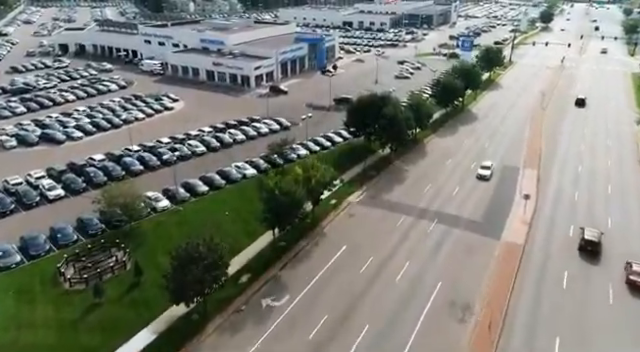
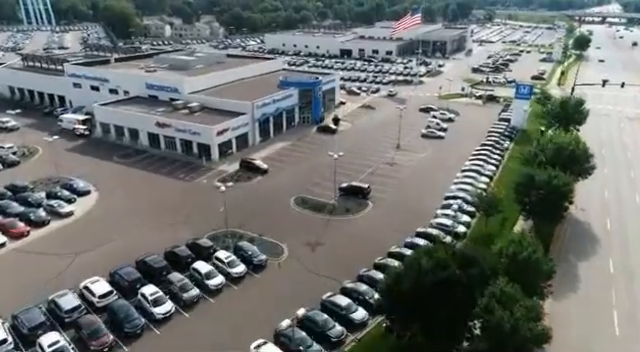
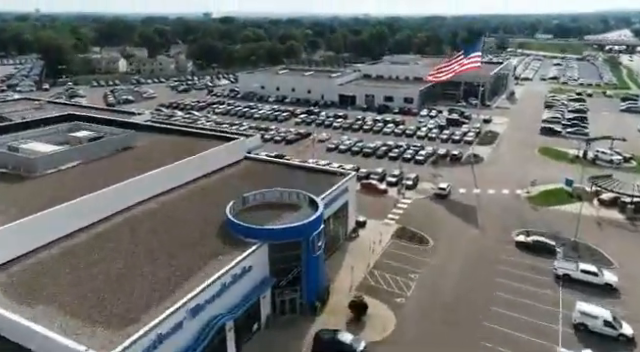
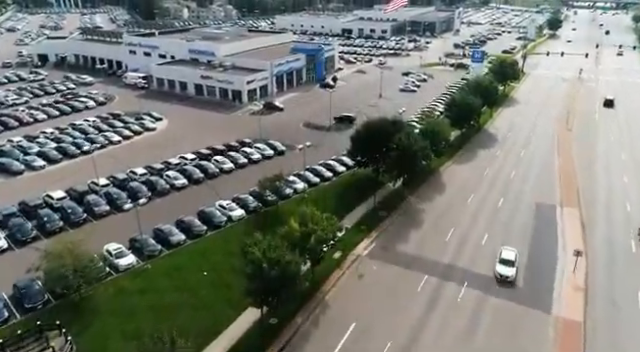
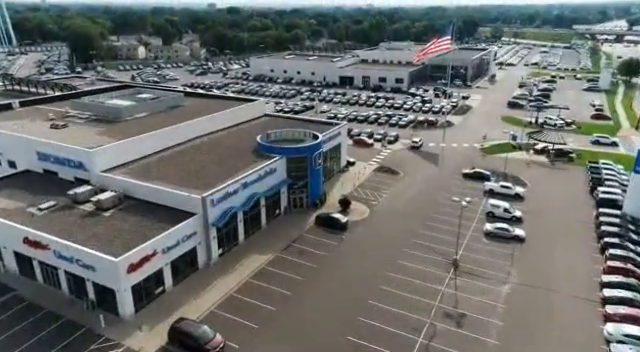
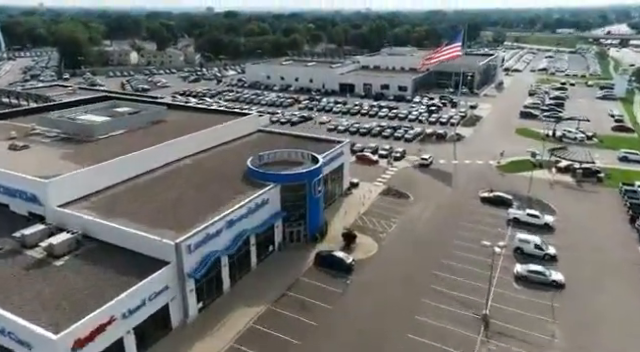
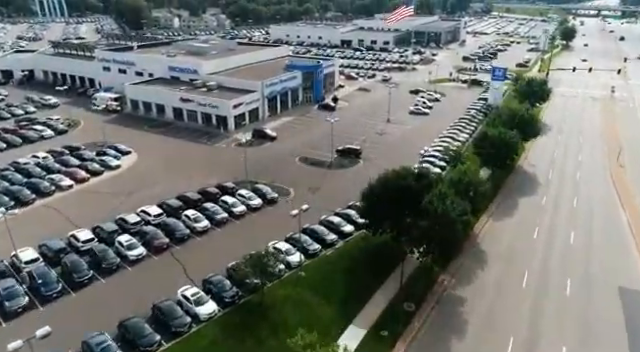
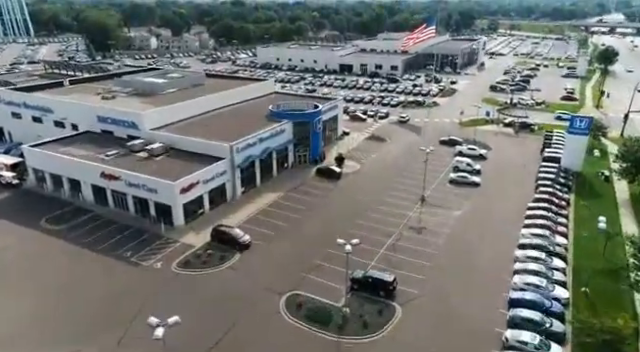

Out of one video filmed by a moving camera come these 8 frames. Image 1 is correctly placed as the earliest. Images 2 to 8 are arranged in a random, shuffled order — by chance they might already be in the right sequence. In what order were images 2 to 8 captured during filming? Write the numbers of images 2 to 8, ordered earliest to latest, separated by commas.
4, 7, 2, 8, 5, 6, 3
